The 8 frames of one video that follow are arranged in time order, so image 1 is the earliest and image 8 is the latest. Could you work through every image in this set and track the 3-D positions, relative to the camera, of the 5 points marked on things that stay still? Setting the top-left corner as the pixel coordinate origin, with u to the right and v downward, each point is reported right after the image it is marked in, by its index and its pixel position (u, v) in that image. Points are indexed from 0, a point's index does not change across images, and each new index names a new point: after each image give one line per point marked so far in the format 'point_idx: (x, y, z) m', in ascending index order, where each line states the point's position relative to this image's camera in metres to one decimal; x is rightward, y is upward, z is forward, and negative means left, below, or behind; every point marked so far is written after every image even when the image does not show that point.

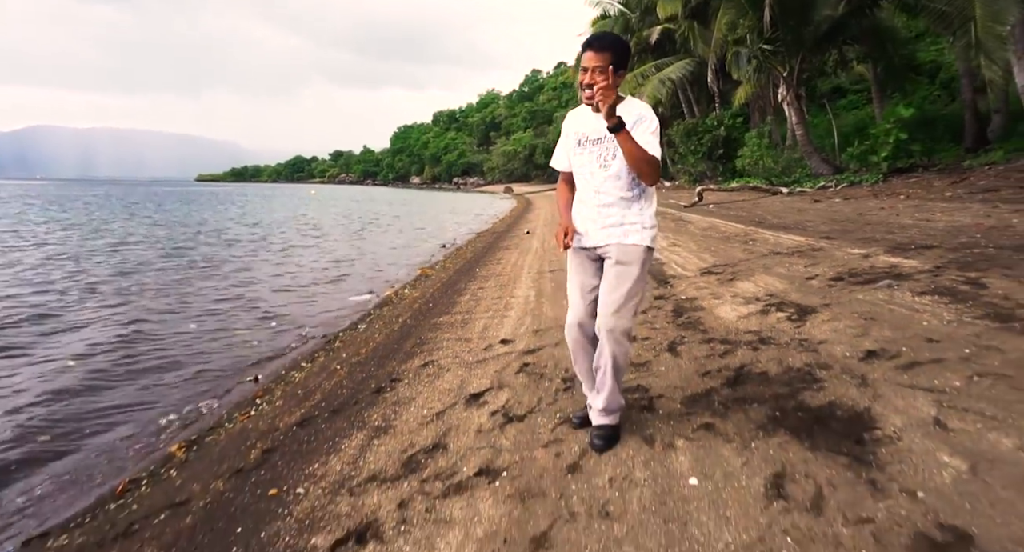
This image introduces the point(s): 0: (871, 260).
0: (+4.1, +0.2, +6.0) m
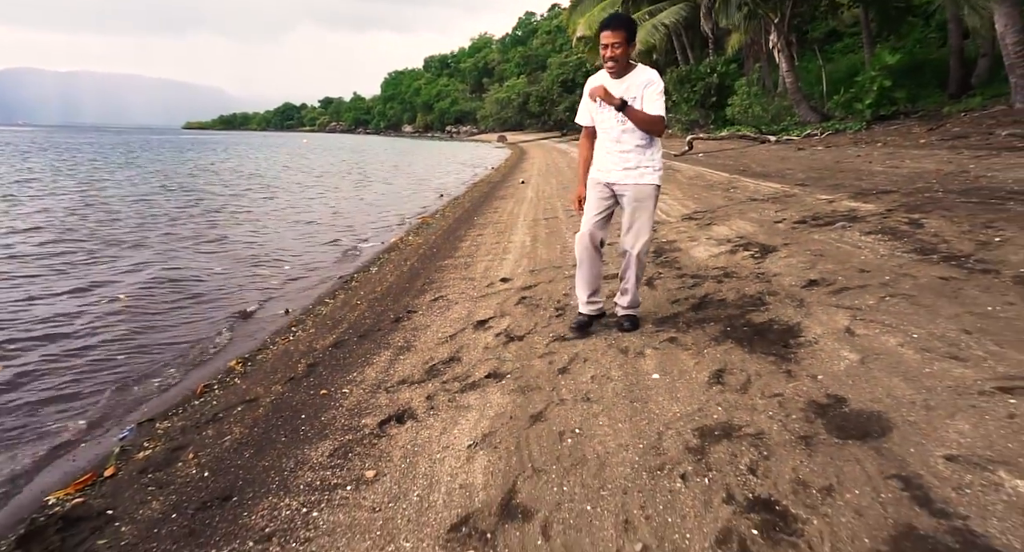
0: (+4.1, +0.9, +6.6) m
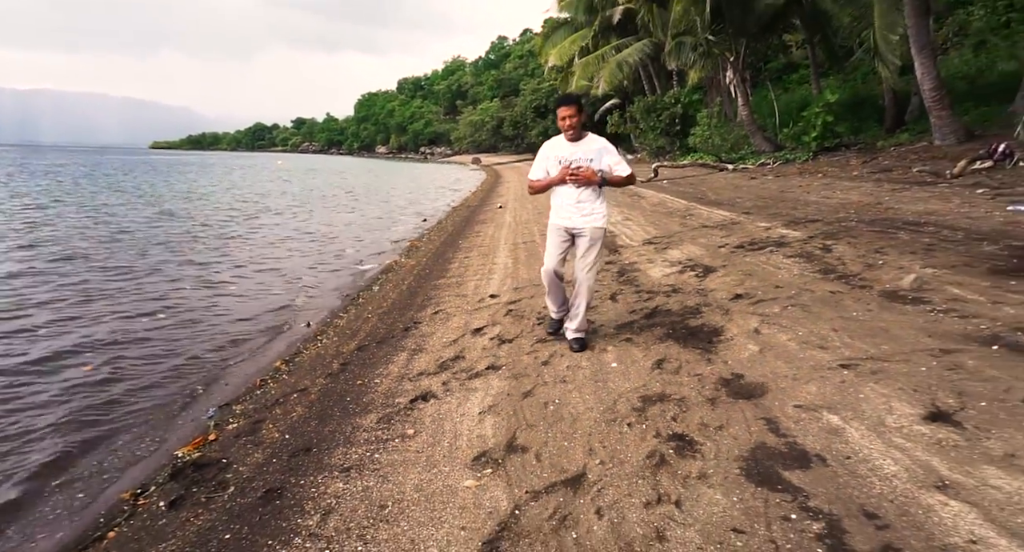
0: (+3.9, +0.7, +7.8) m
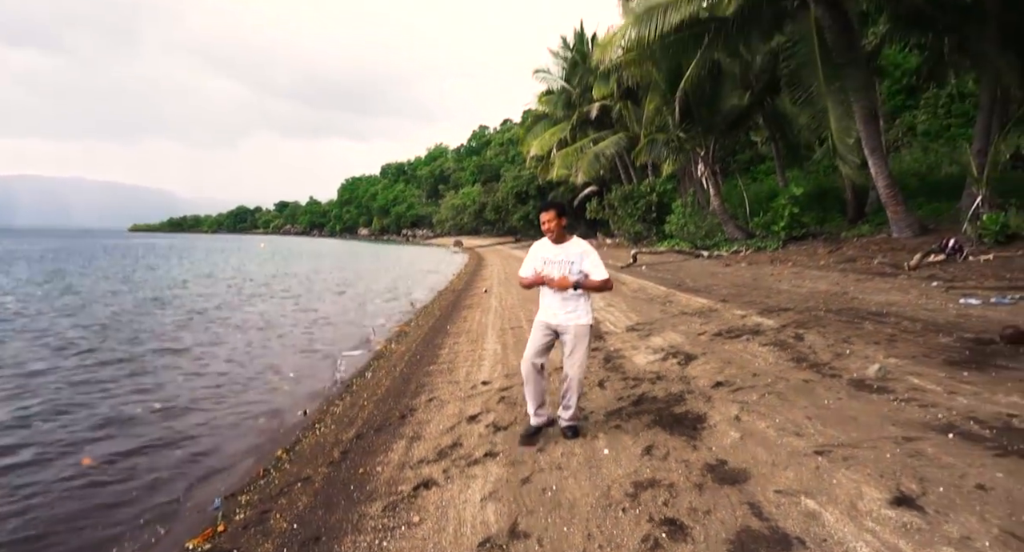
0: (+3.7, -0.7, +8.3) m
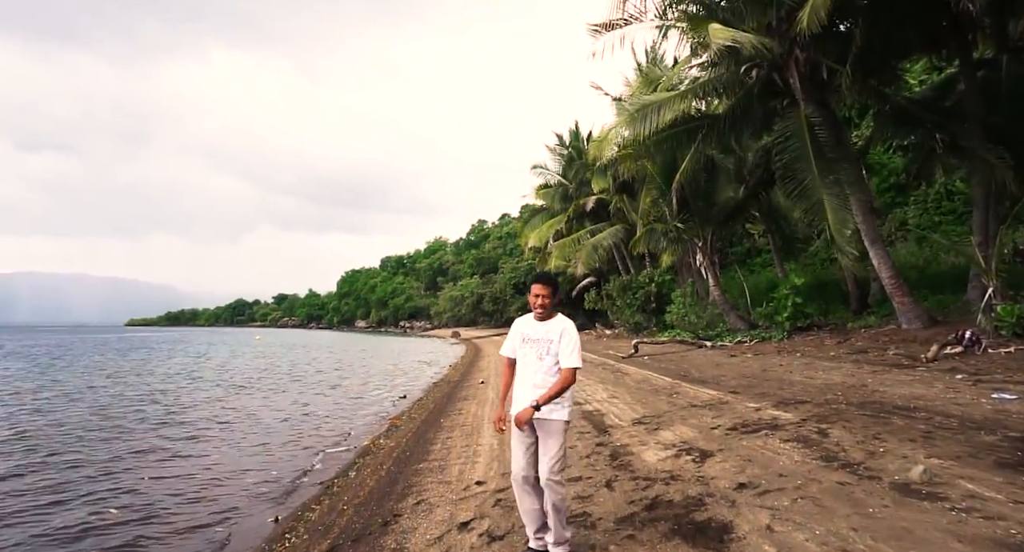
0: (+3.7, -2.0, +7.7) m
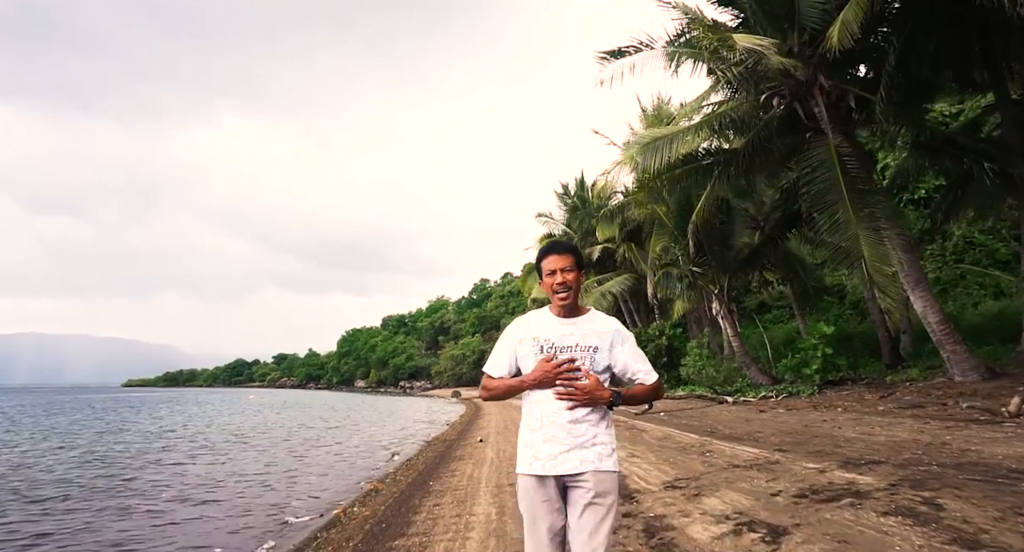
0: (+3.7, -2.3, +6.1) m
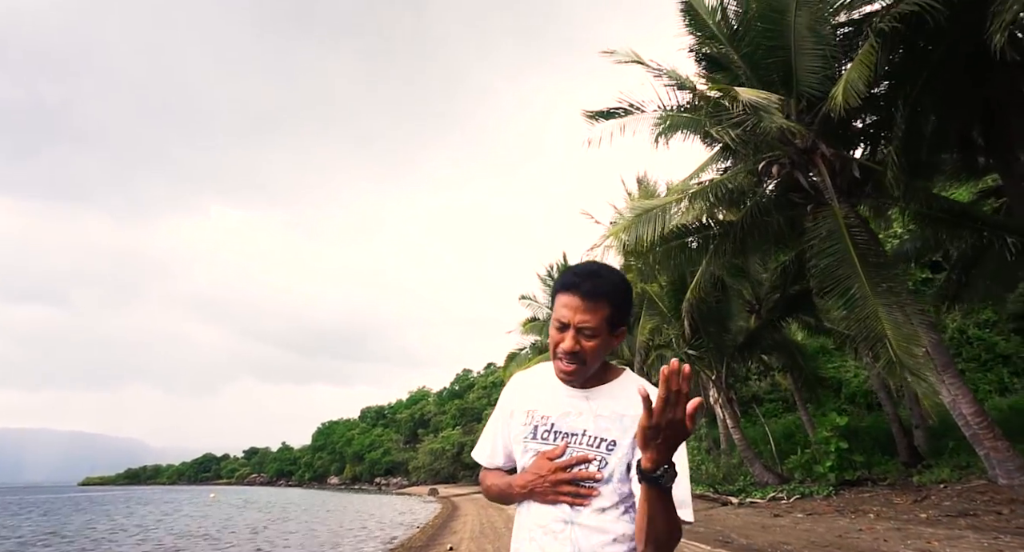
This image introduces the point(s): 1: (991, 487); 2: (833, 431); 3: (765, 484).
0: (+3.4, -2.9, +4.4) m
1: (+9.9, -4.3, +10.8) m
2: (+10.0, -4.9, +16.4) m
3: (+8.3, -6.8, +17.0) m
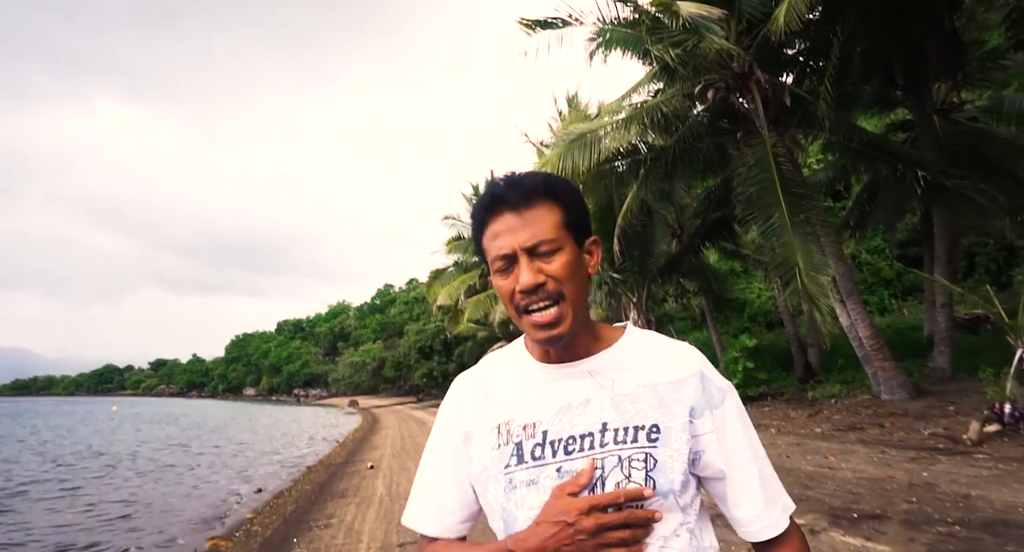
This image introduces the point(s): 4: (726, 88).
0: (+2.8, -2.4, +4.6) m
1: (+8.3, -2.8, +12.0) m
2: (+7.5, -2.5, +17.6) m
3: (+5.7, -4.3, +18.2) m
4: (+4.8, +4.3, +11.7) m
